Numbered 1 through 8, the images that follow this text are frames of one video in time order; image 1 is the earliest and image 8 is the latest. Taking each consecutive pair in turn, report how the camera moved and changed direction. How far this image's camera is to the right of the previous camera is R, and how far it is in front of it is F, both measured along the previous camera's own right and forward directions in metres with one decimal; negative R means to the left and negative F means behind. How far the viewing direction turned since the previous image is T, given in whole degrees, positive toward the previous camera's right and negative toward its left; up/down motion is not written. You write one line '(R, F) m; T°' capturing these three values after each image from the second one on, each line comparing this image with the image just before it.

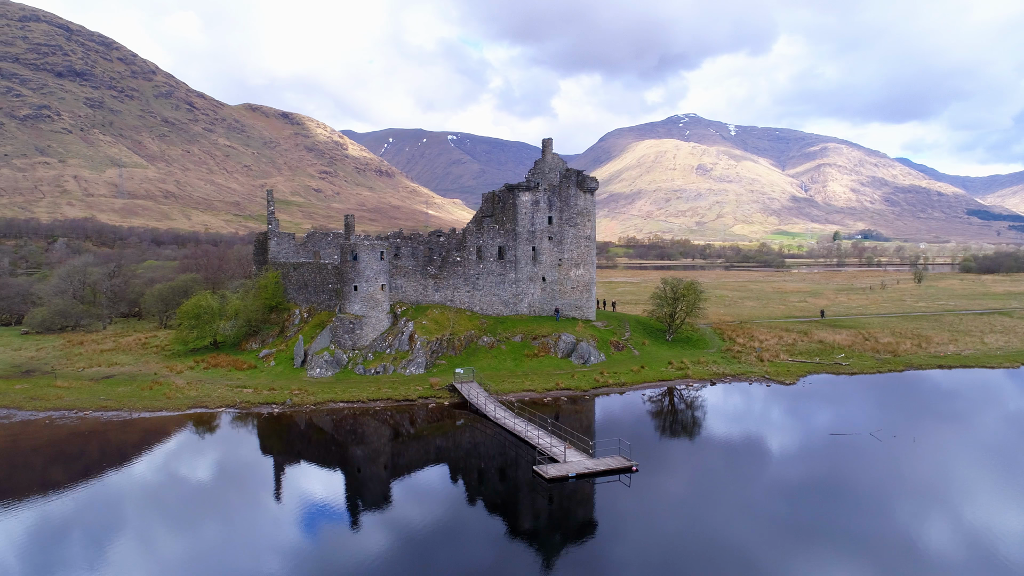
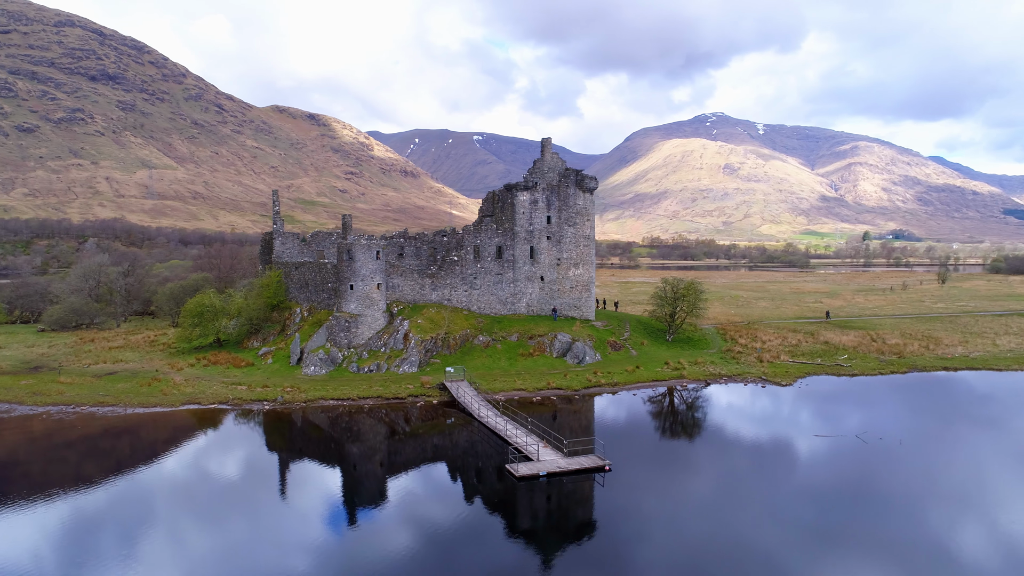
(+0.8, 0.0) m; -2°
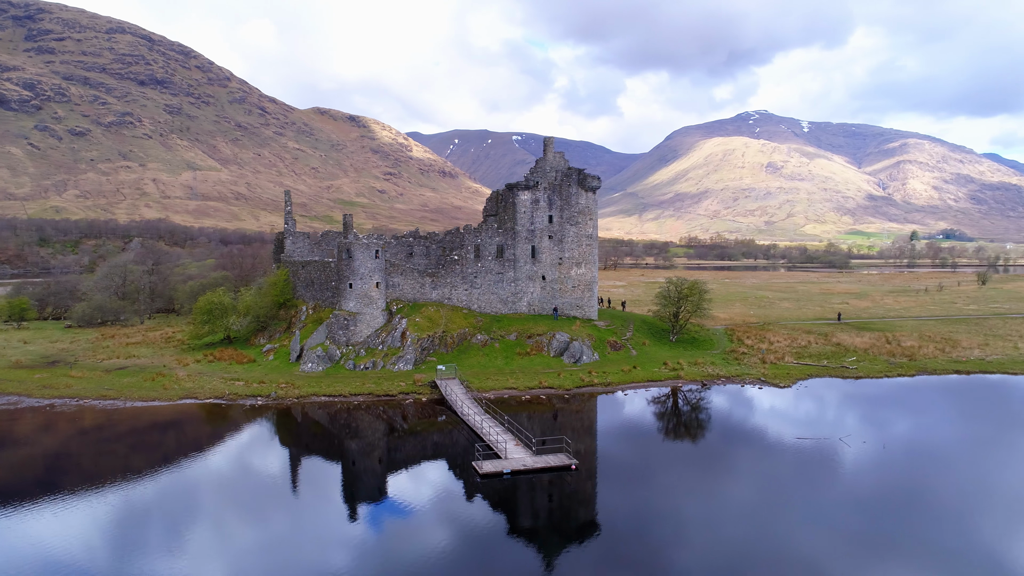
(+1.1, 0.0) m; -3°
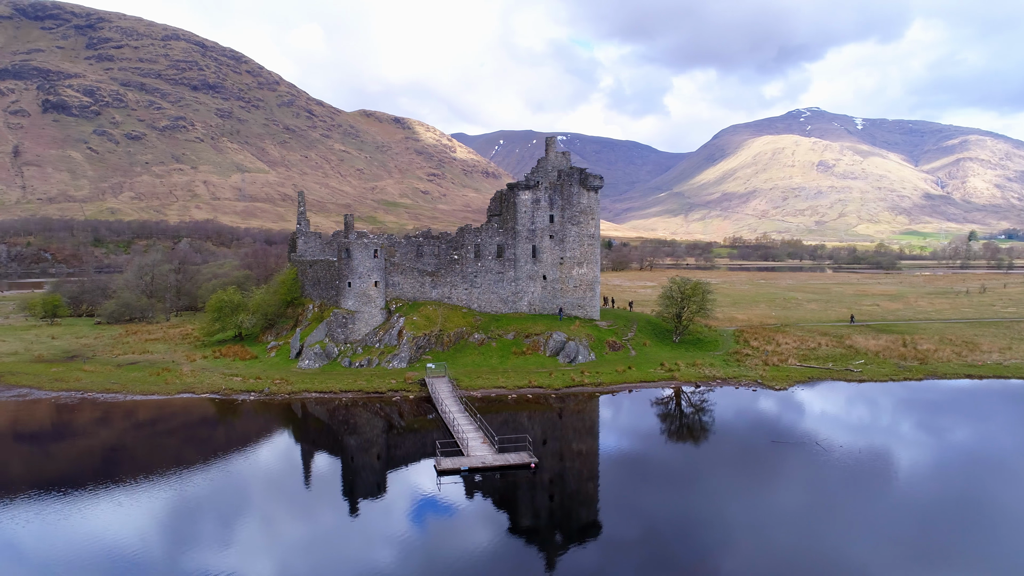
(+1.3, 0.0) m; -4°
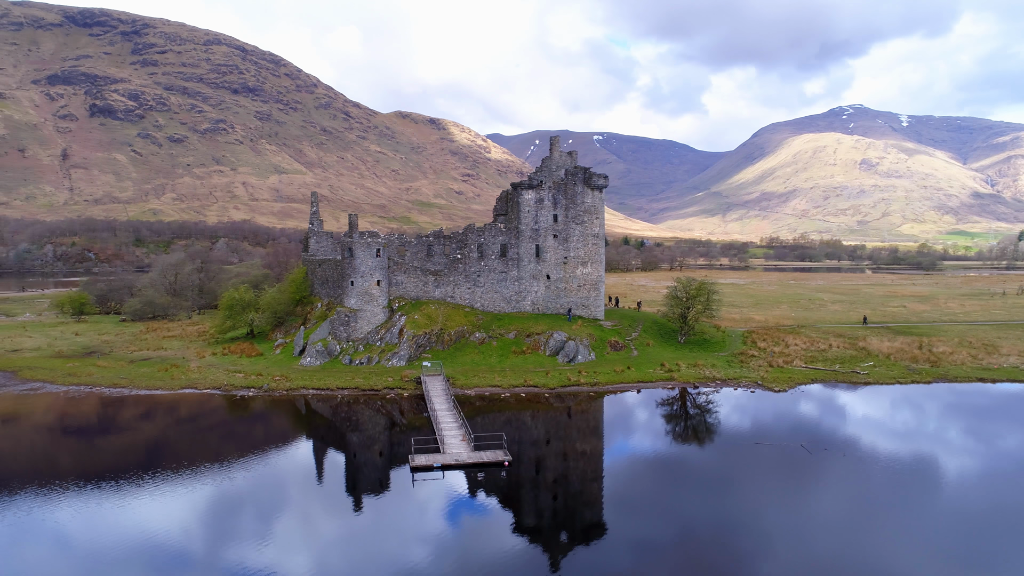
(+1.0, 0.0) m; -3°
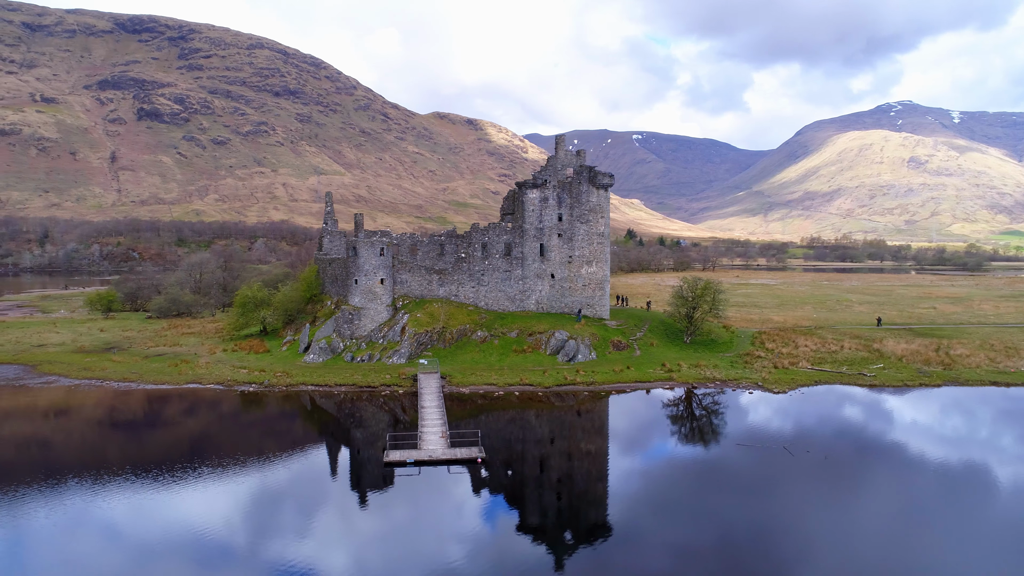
(+1.0, 0.0) m; -3°
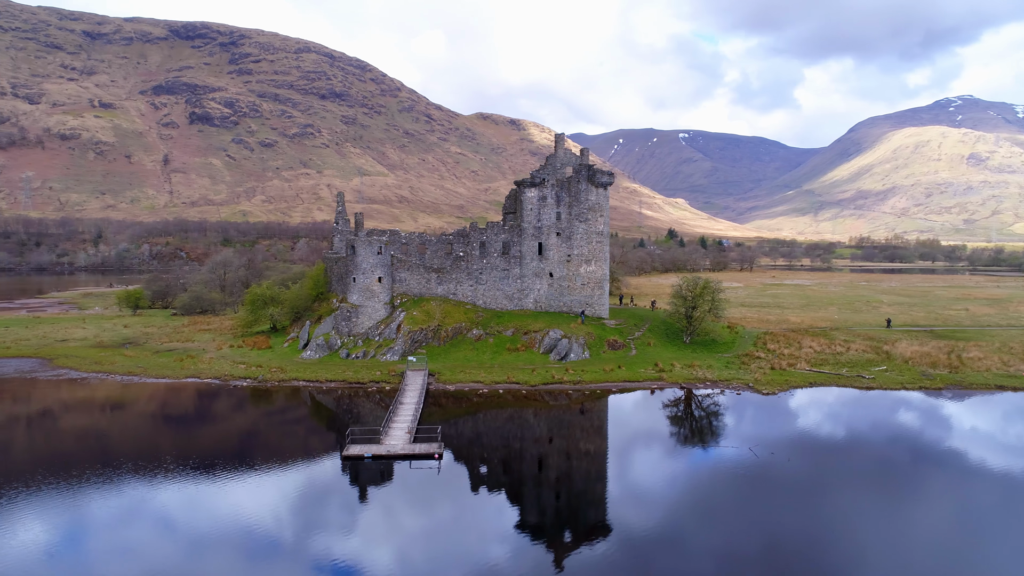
(+1.4, 0.0) m; -4°
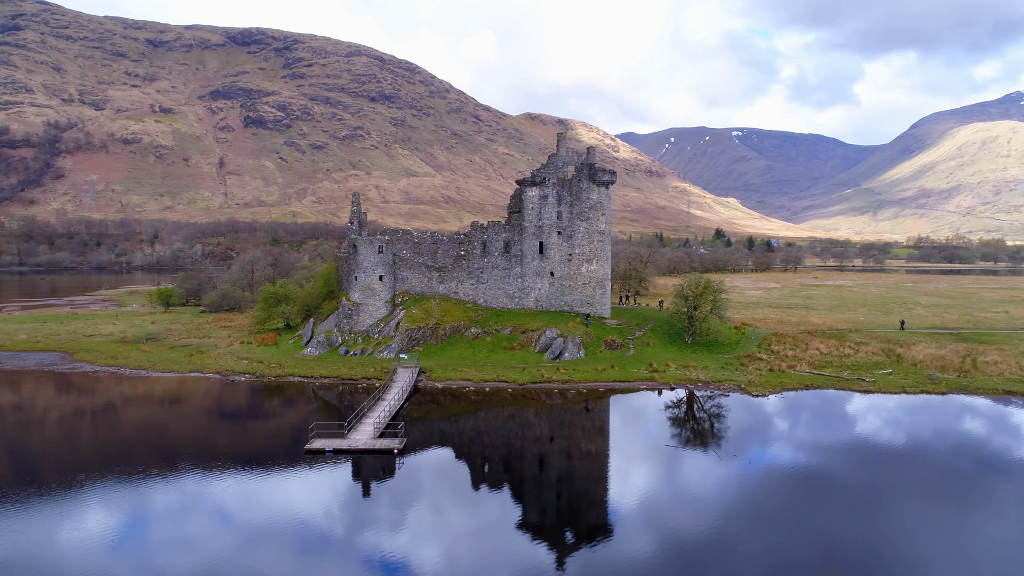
(+1.5, 0.0) m; -4°
